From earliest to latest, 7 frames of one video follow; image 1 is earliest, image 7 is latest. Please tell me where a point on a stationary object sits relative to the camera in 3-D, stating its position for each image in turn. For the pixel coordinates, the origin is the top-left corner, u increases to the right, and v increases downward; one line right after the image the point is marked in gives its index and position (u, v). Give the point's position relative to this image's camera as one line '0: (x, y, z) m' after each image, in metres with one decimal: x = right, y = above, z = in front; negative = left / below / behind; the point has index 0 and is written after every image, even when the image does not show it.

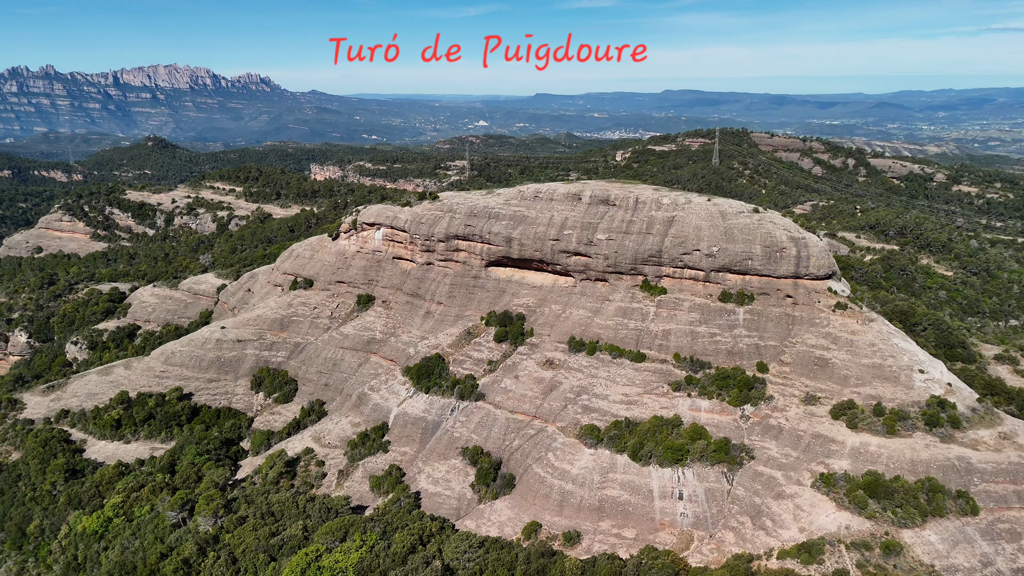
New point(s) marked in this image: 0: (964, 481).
0: (+17.1, -7.4, +19.8) m
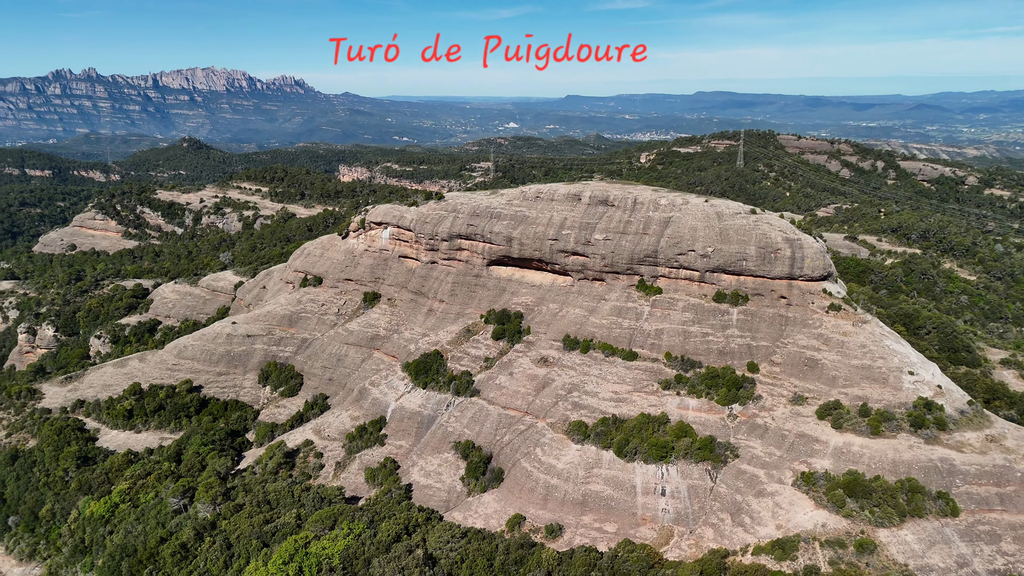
0: (+16.4, -7.4, +19.8) m
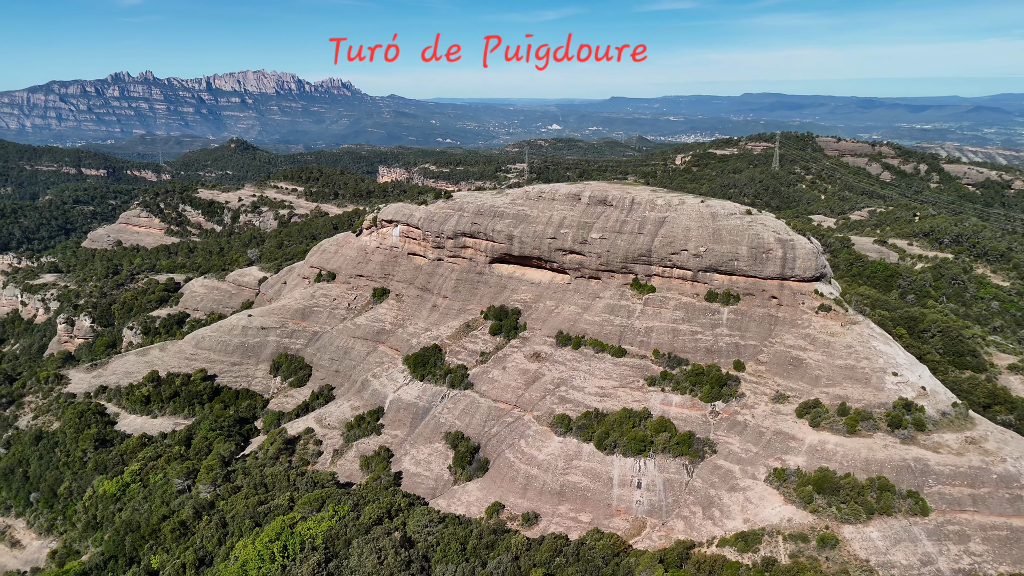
0: (+15.4, -7.4, +19.8) m
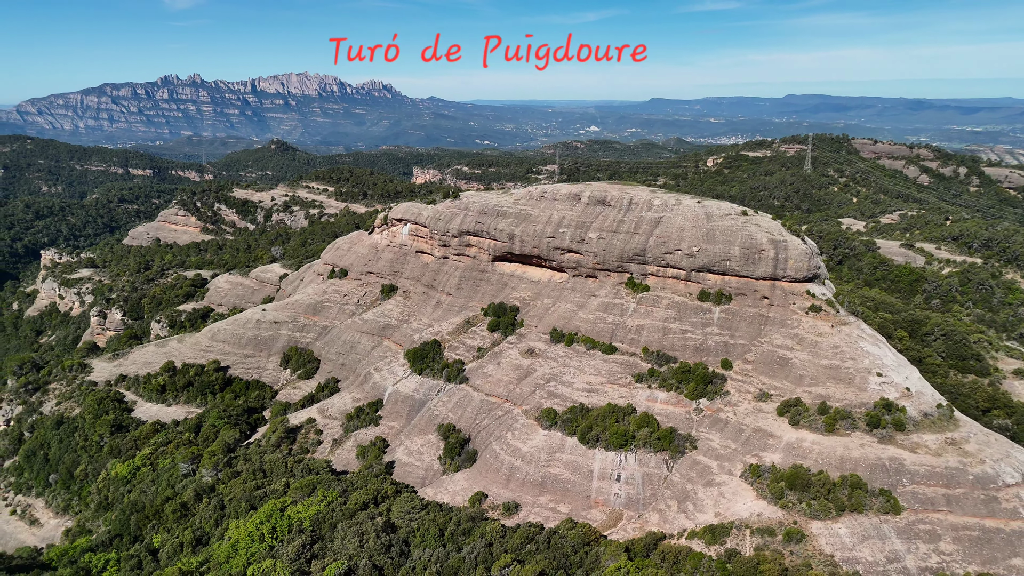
0: (+14.4, -7.4, +19.8) m
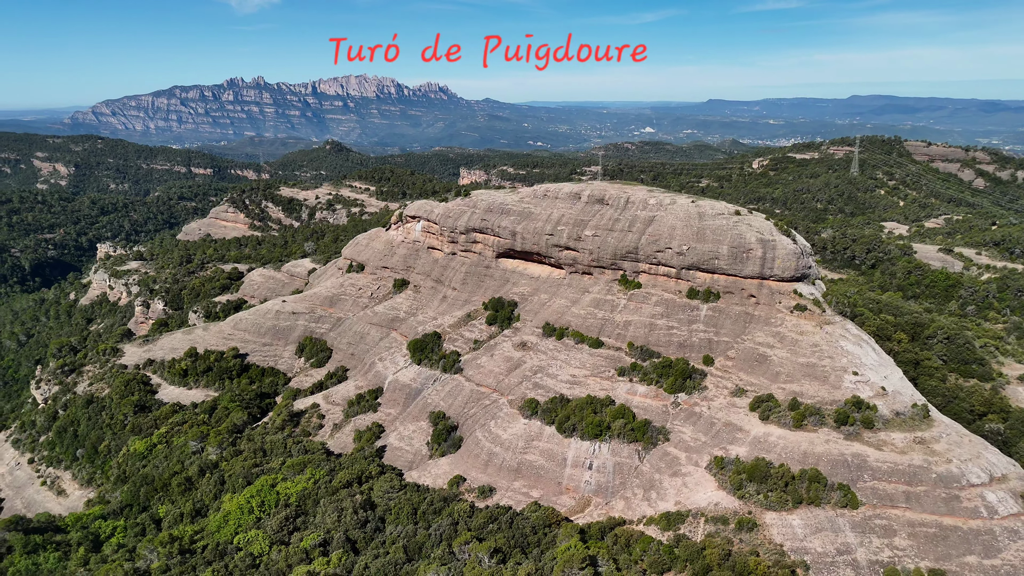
0: (+13.1, -7.3, +20.0) m
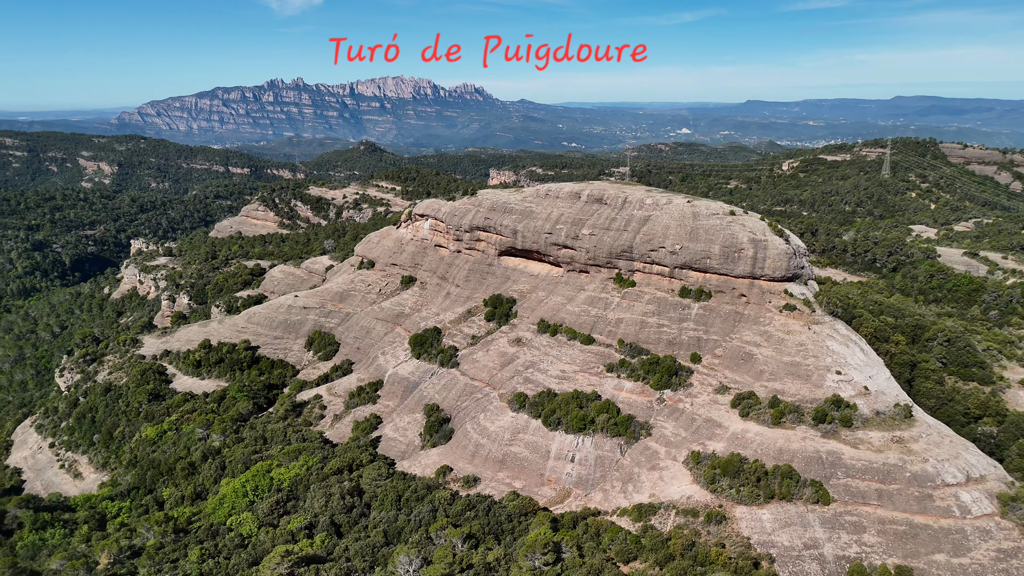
0: (+12.2, -7.2, +20.2) m
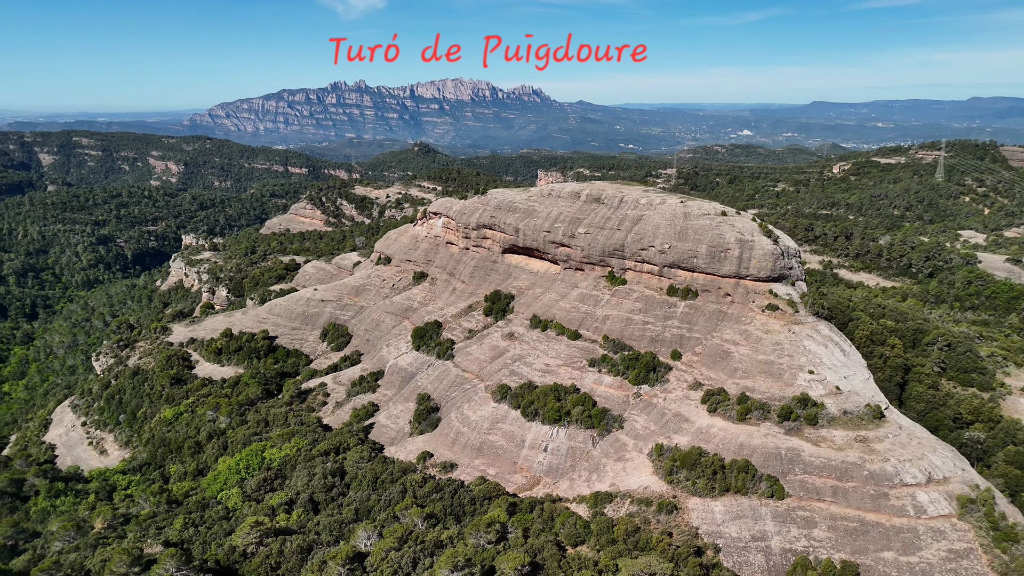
0: (+10.7, -7.2, +20.5) m
